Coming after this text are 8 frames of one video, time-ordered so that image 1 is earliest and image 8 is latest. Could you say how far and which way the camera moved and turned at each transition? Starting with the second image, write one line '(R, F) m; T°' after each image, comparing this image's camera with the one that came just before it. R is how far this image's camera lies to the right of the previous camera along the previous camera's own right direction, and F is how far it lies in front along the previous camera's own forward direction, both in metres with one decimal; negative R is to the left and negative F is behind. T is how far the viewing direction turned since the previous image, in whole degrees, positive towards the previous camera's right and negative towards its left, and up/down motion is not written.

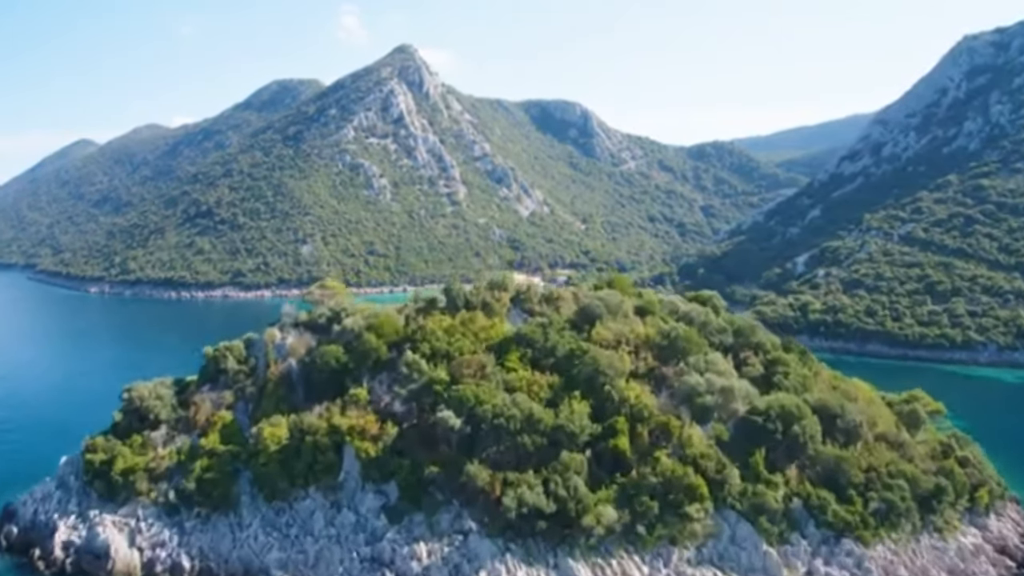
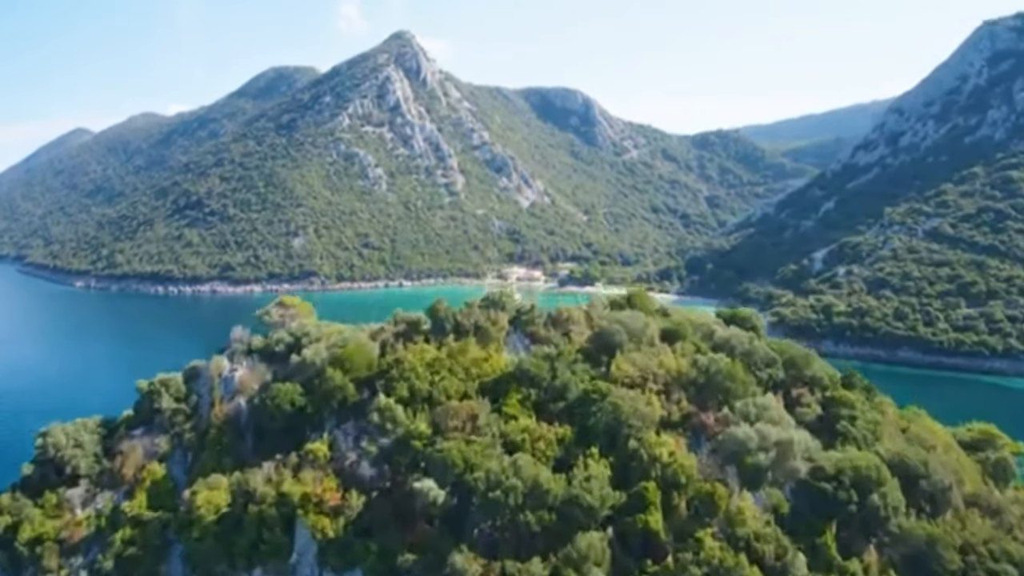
(0.0, +7.1) m; 0°
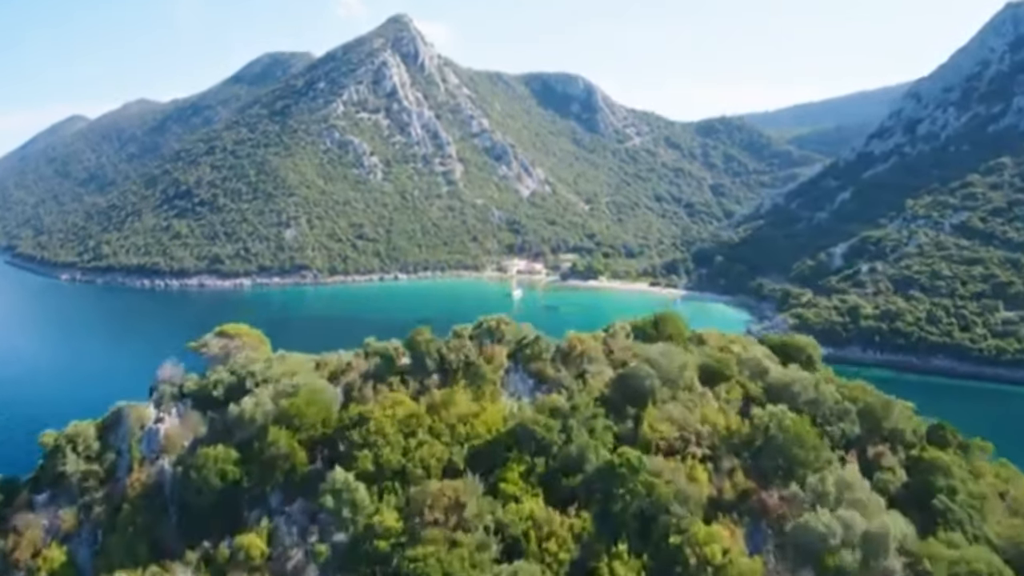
(0.0, +6.8) m; 0°
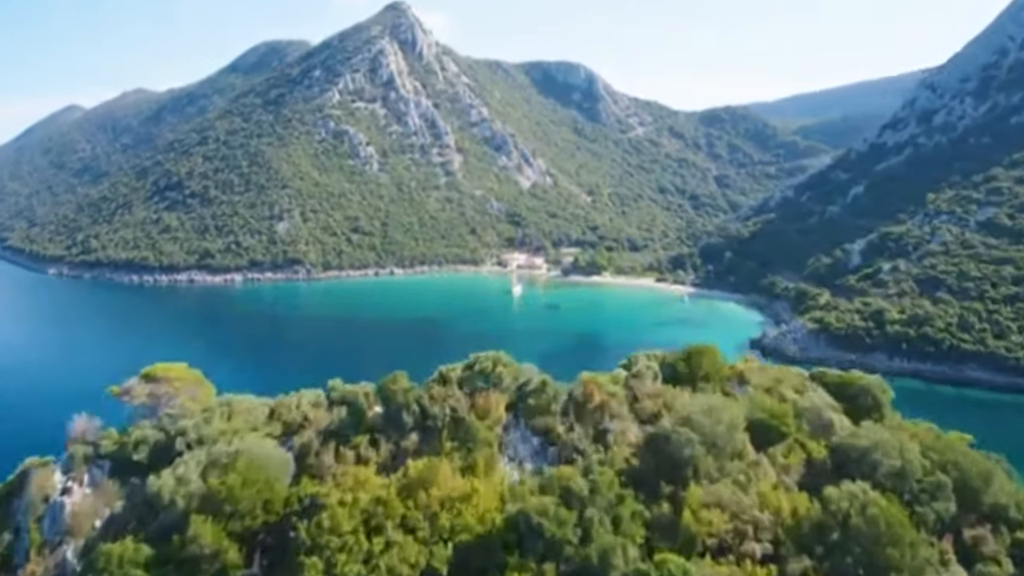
(0.0, +5.5) m; 0°
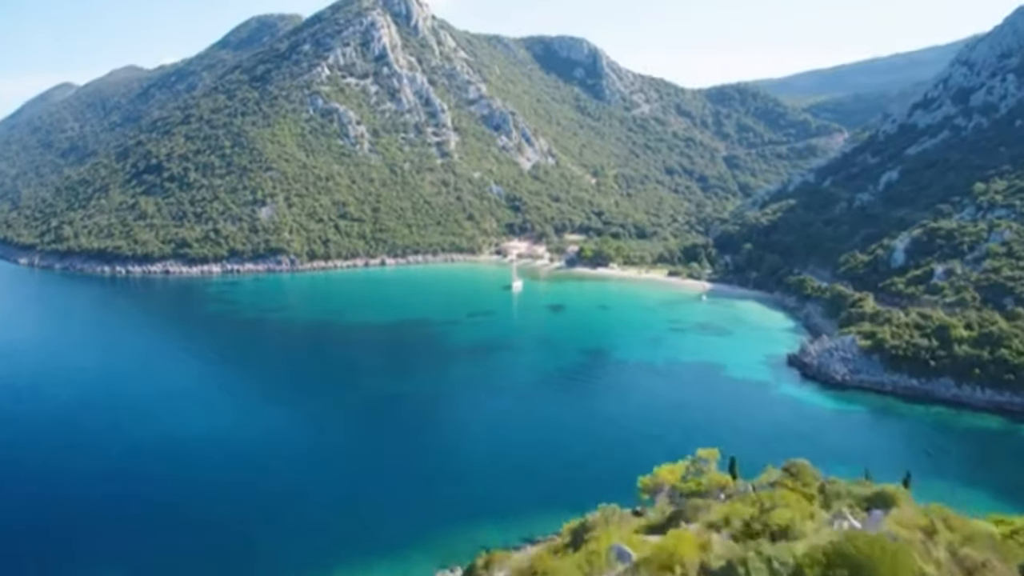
(0.0, +11.6) m; 0°
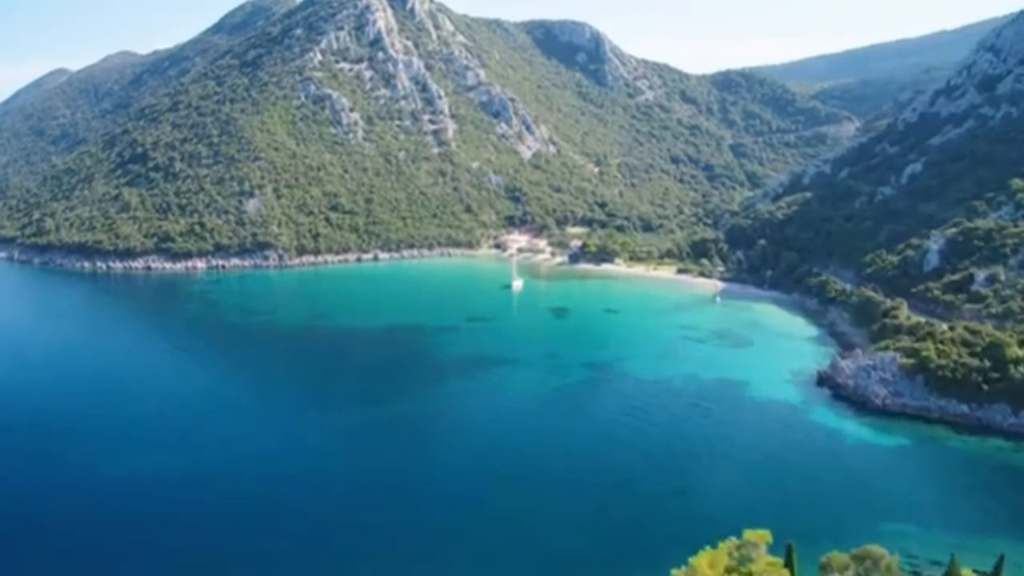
(0.0, +7.3) m; 0°
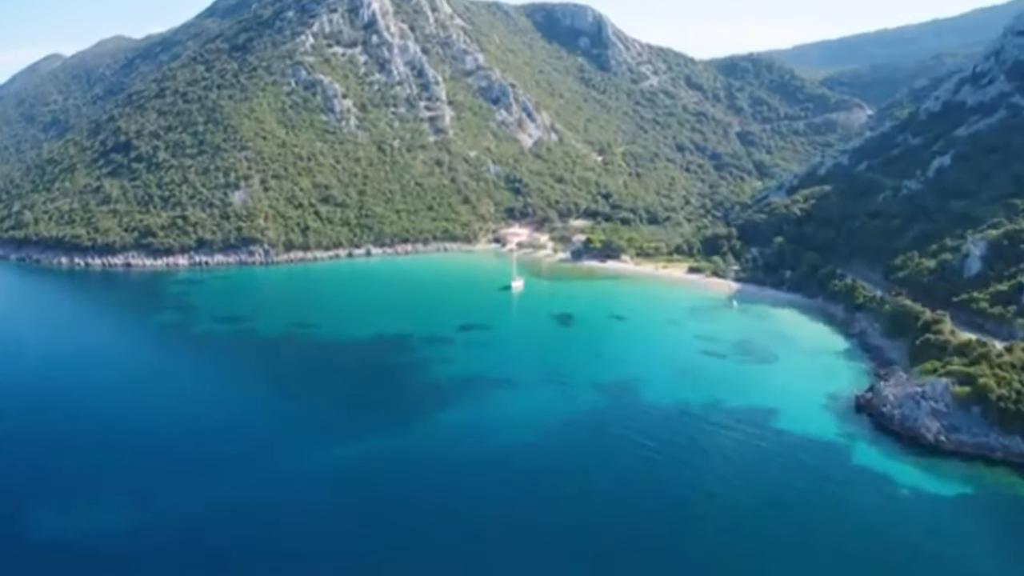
(0.0, +7.5) m; 0°
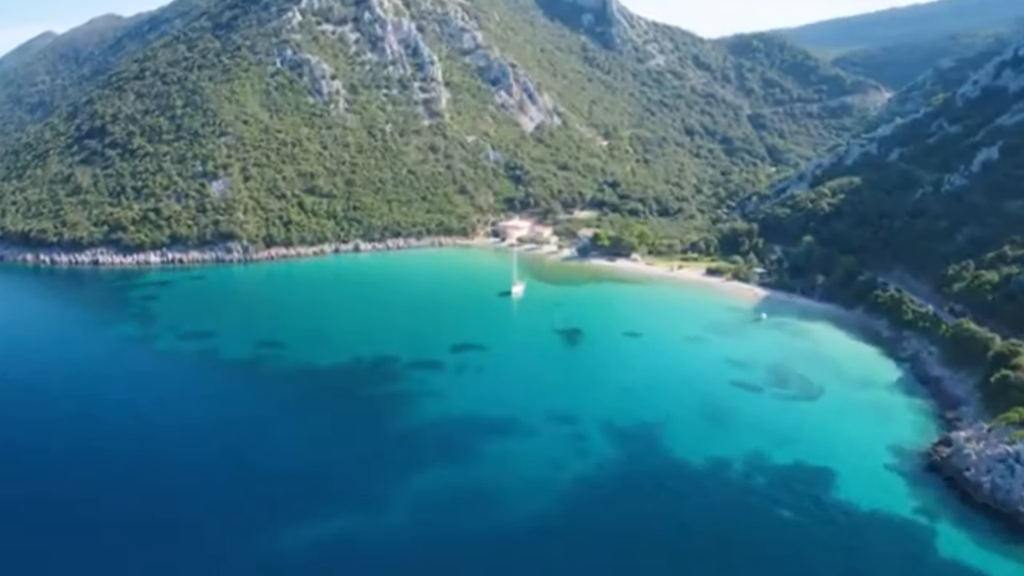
(0.0, +10.4) m; 0°
